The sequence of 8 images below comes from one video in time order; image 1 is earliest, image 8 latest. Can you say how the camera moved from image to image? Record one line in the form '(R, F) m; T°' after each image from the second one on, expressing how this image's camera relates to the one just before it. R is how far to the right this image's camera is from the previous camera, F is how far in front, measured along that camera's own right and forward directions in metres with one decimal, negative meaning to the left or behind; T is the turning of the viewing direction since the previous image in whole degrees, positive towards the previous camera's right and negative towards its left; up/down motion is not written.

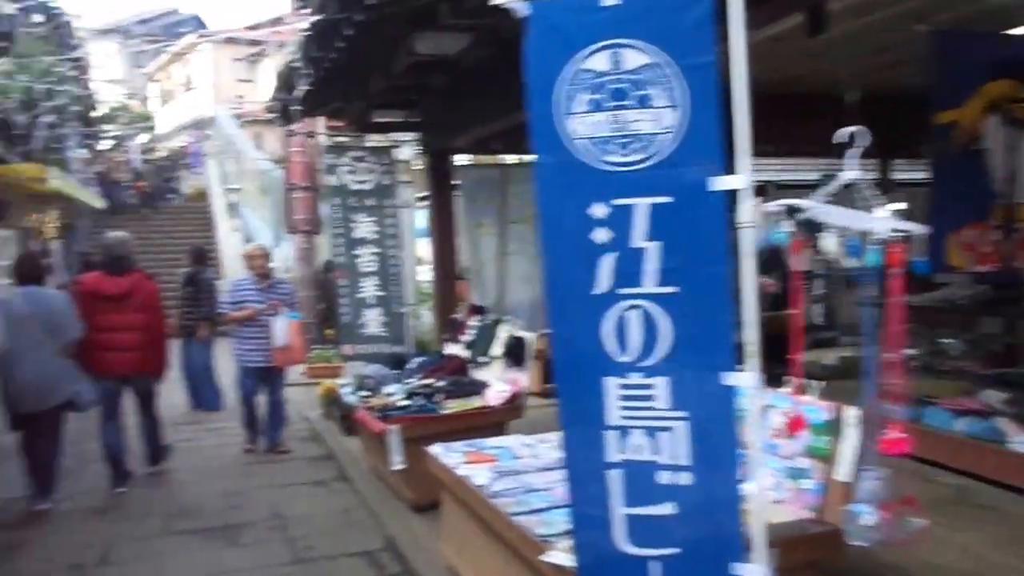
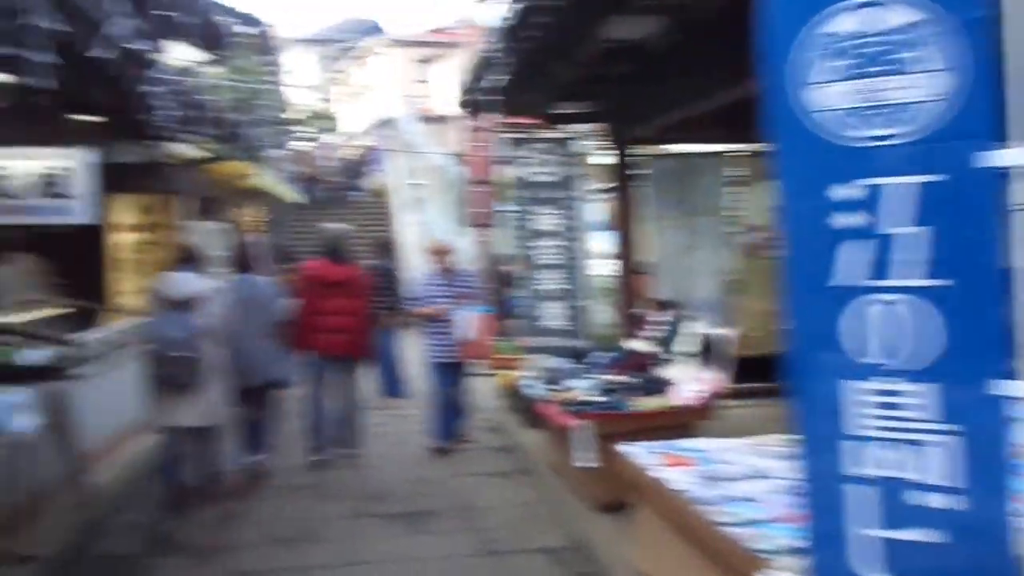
(-0.1, +0.2) m; -11°
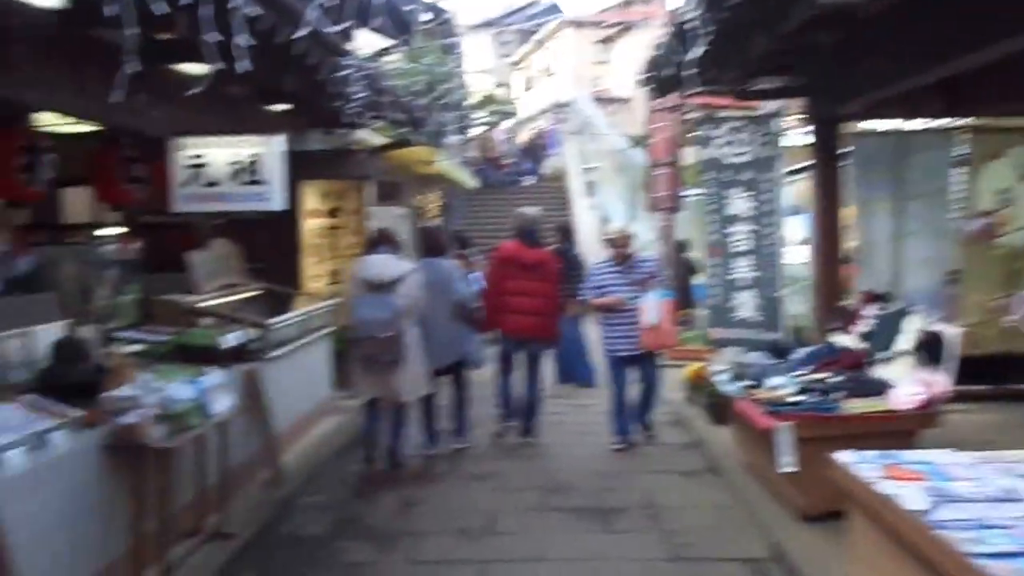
(-0.2, +0.3) m; -11°
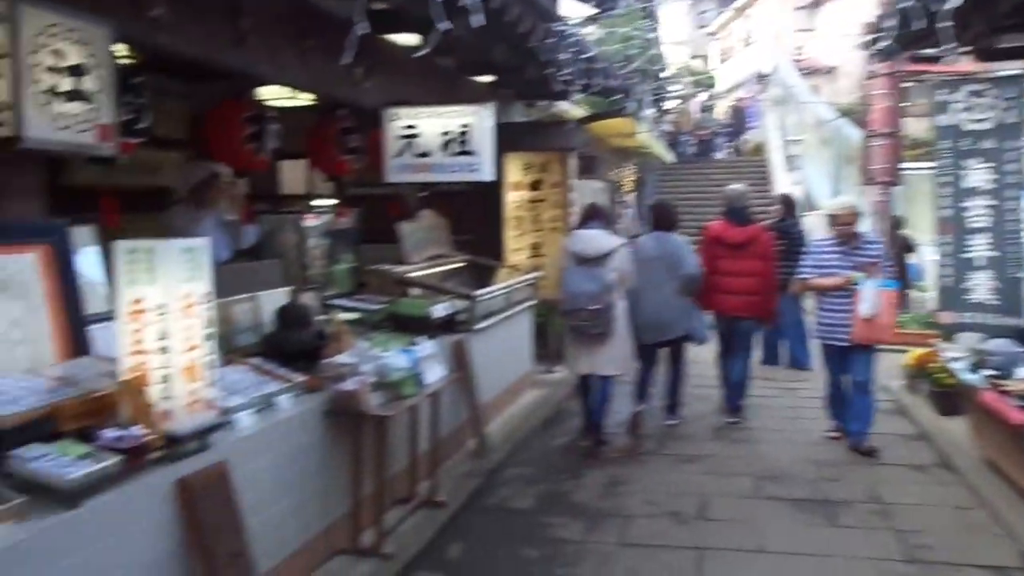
(-0.2, +0.2) m; -12°
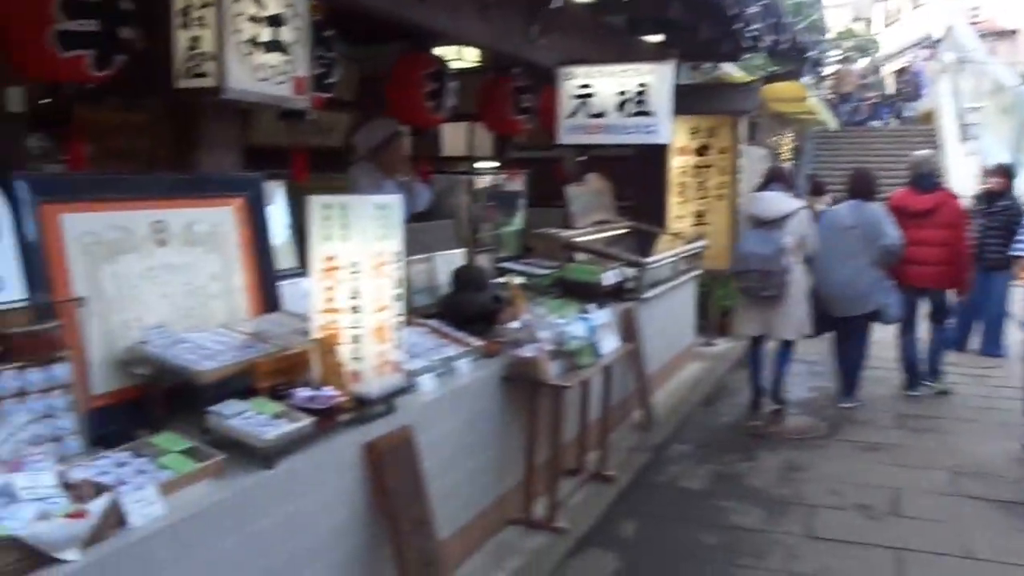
(-0.3, +0.2) m; -9°
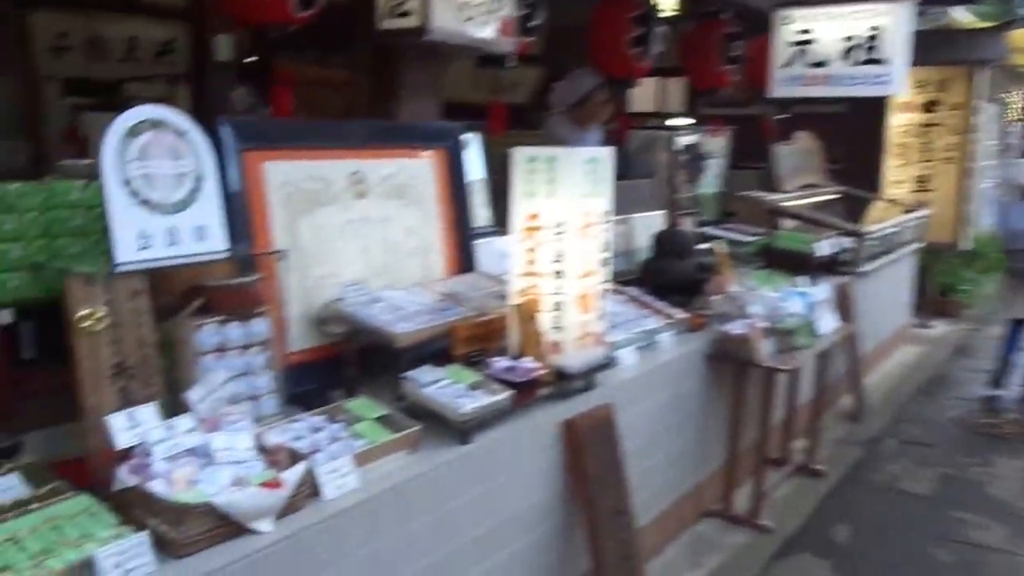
(-0.2, +0.3) m; -11°
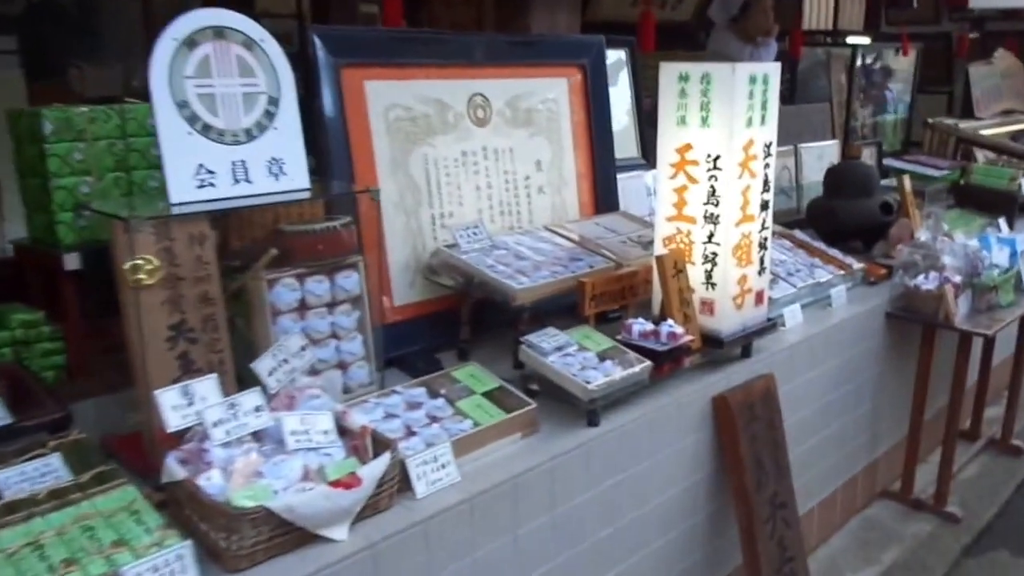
(0.0, +0.5) m; -9°
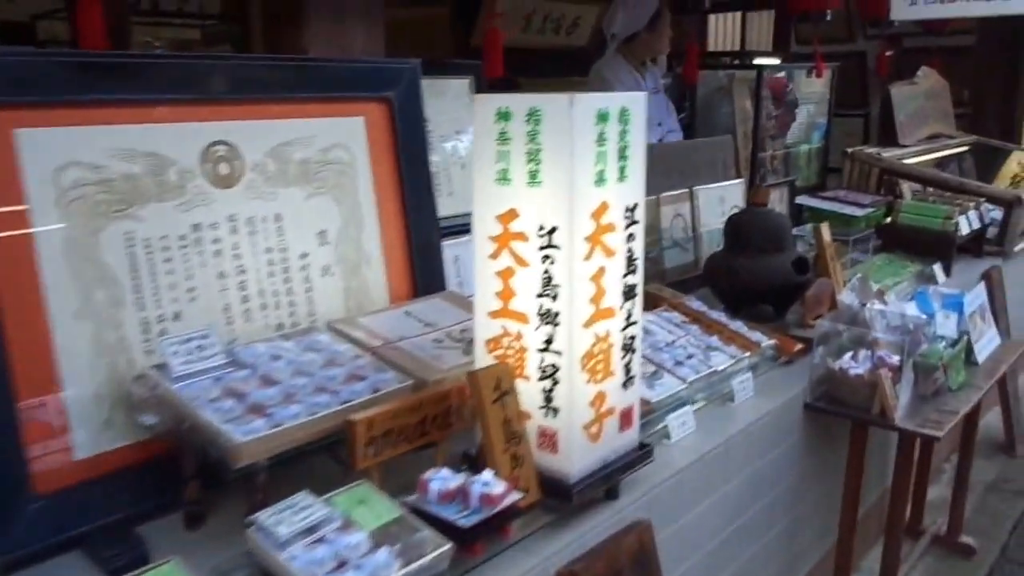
(+0.4, +0.7) m; +4°
